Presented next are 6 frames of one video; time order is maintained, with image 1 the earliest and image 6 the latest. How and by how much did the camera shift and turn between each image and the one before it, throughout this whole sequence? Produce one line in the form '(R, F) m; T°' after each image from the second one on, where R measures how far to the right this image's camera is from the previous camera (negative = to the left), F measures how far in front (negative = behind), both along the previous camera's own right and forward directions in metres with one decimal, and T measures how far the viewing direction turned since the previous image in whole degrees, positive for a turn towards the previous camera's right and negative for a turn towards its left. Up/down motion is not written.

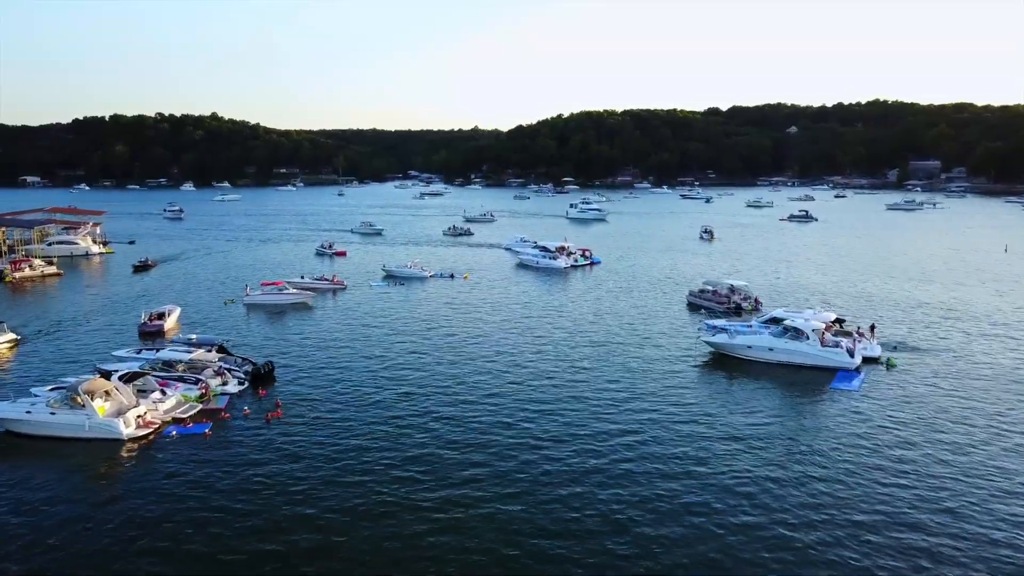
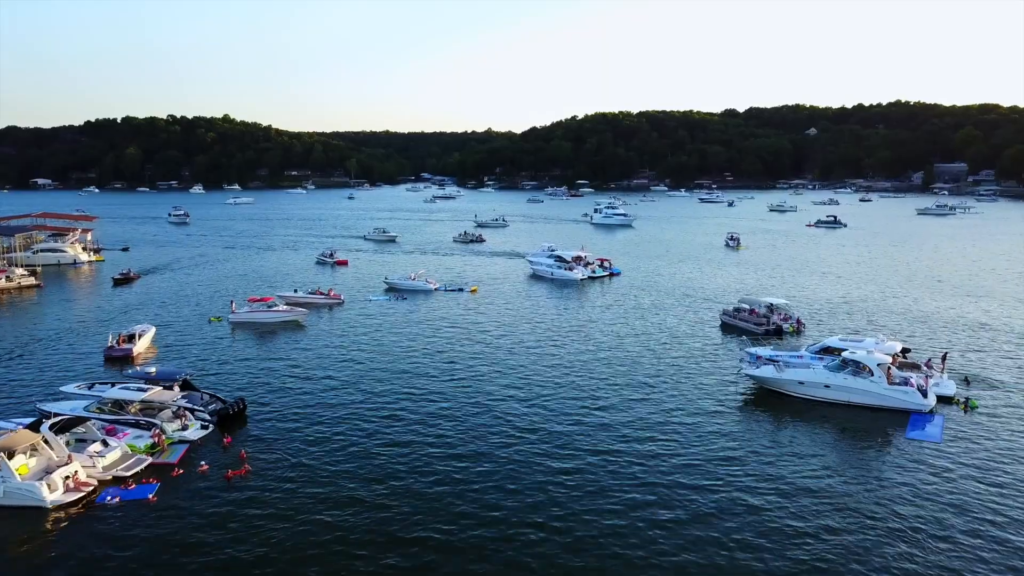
(+0.1, +6.2) m; -1°
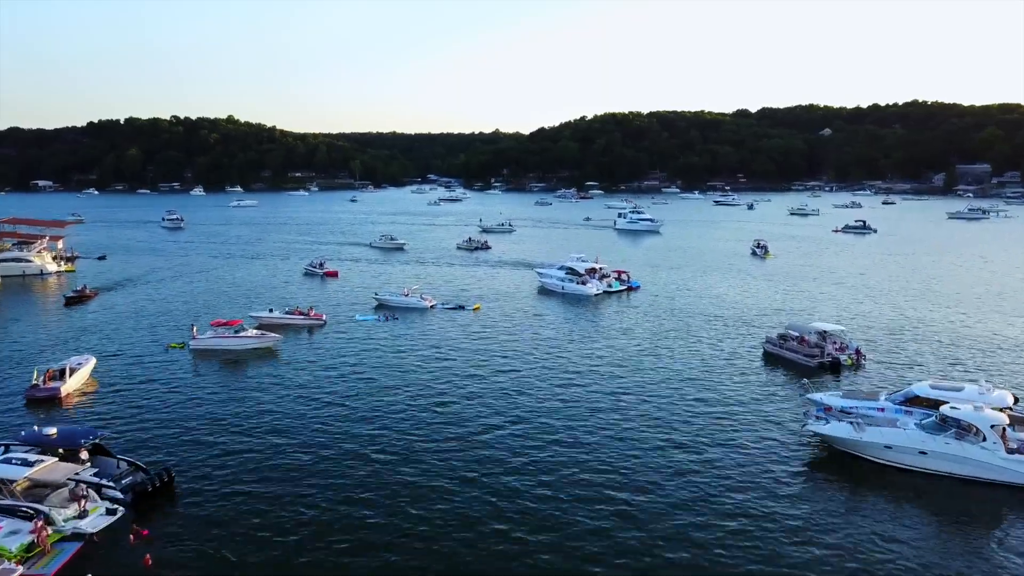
(+0.1, +8.3) m; -1°
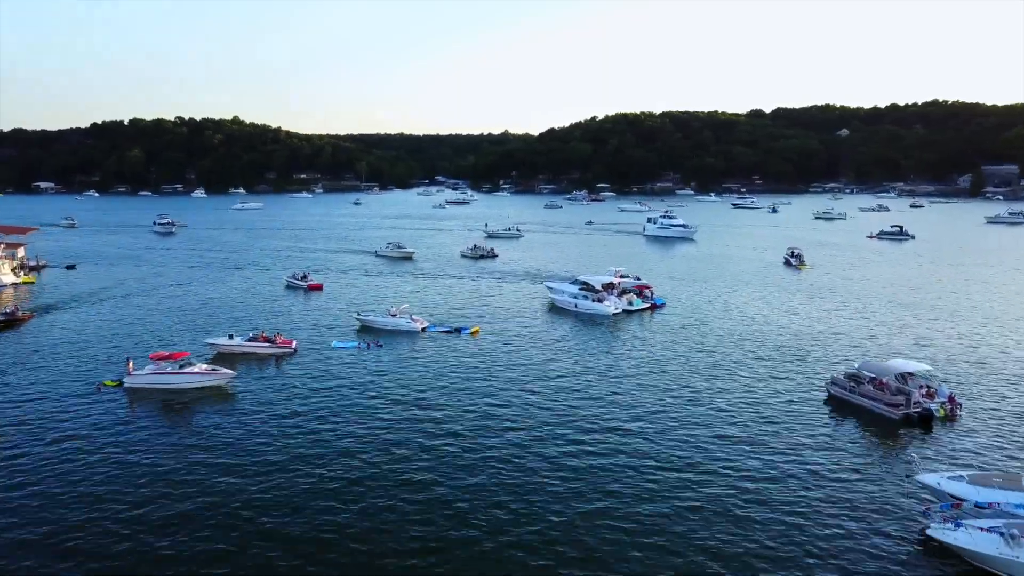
(+0.3, +9.2) m; -1°
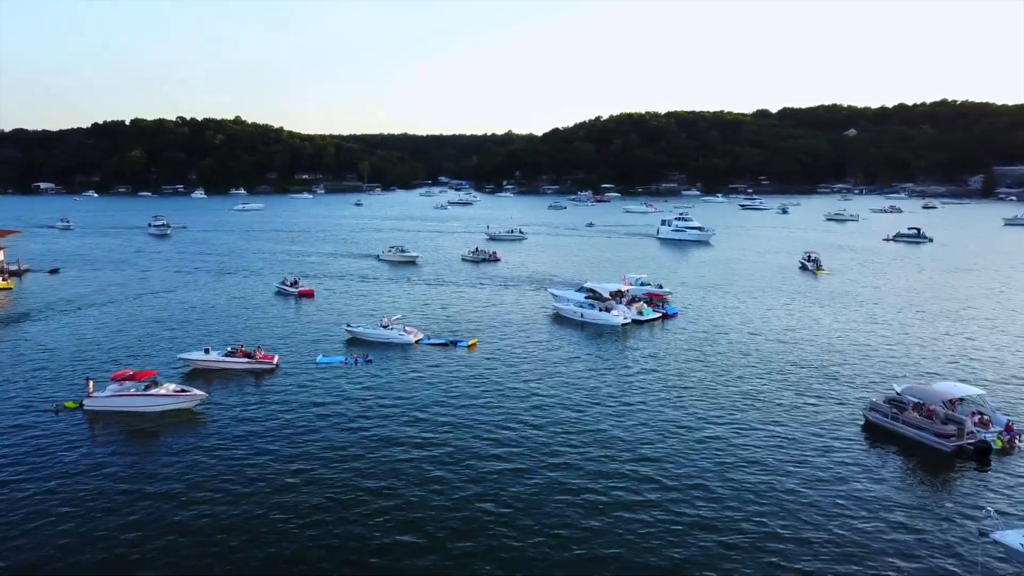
(+0.2, +4.1) m; 0°
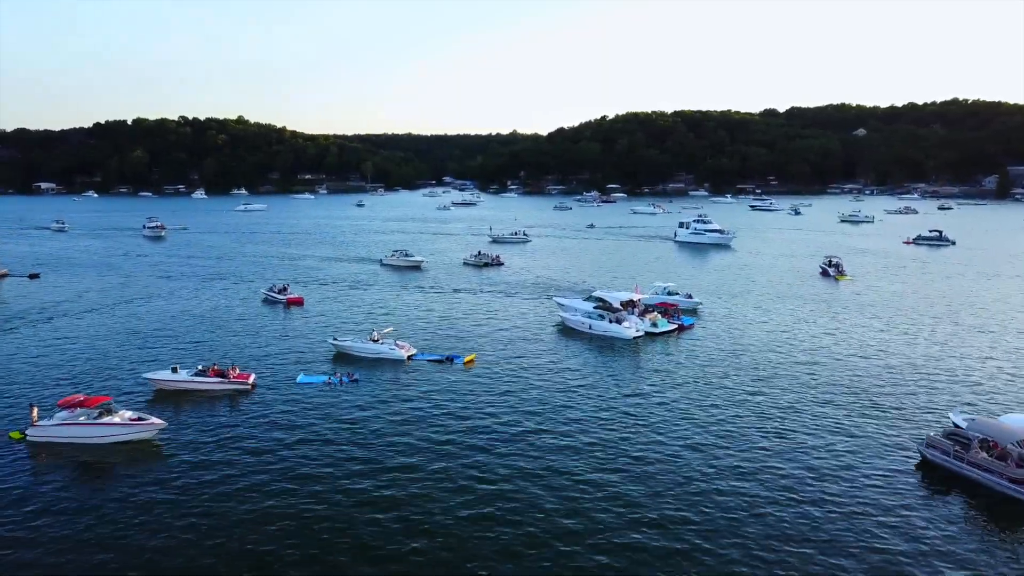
(+0.1, +4.6) m; 0°
